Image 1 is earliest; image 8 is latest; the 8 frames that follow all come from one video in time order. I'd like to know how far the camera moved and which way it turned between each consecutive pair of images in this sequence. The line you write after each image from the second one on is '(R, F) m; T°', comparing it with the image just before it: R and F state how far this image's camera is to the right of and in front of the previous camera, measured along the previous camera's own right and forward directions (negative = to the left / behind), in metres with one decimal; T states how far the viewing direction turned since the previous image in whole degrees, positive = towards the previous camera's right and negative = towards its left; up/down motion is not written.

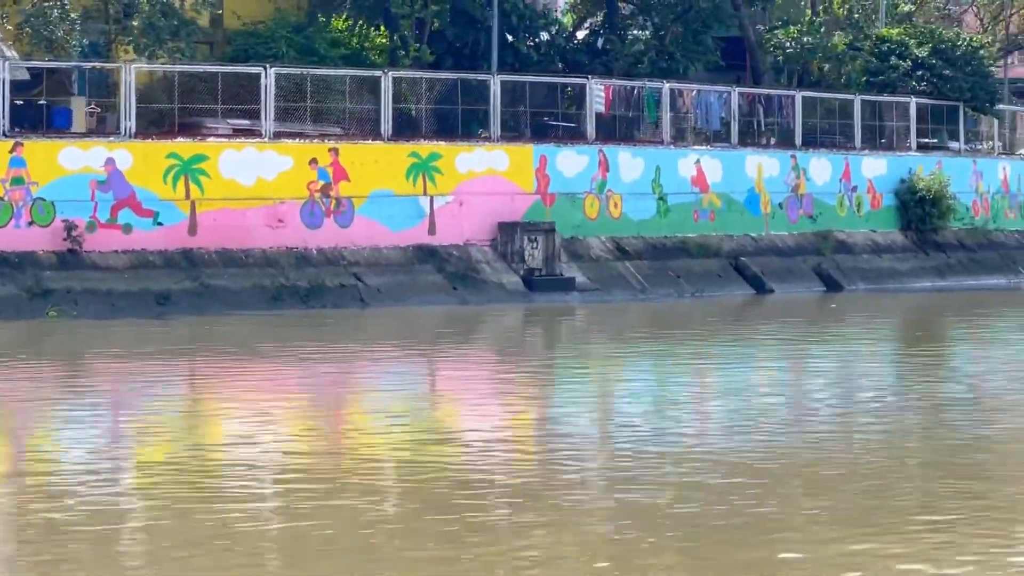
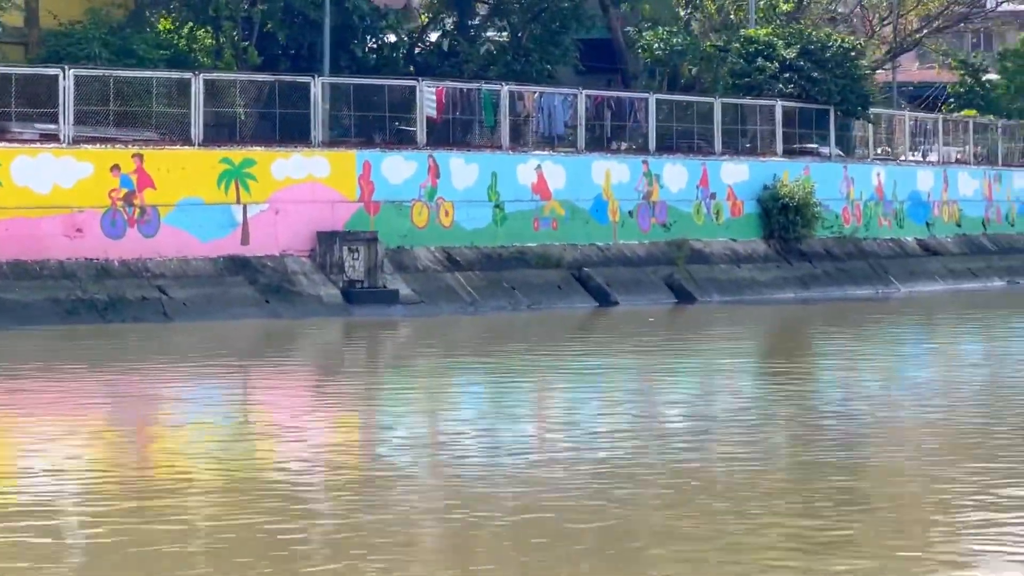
(+4.0, +0.7) m; 0°
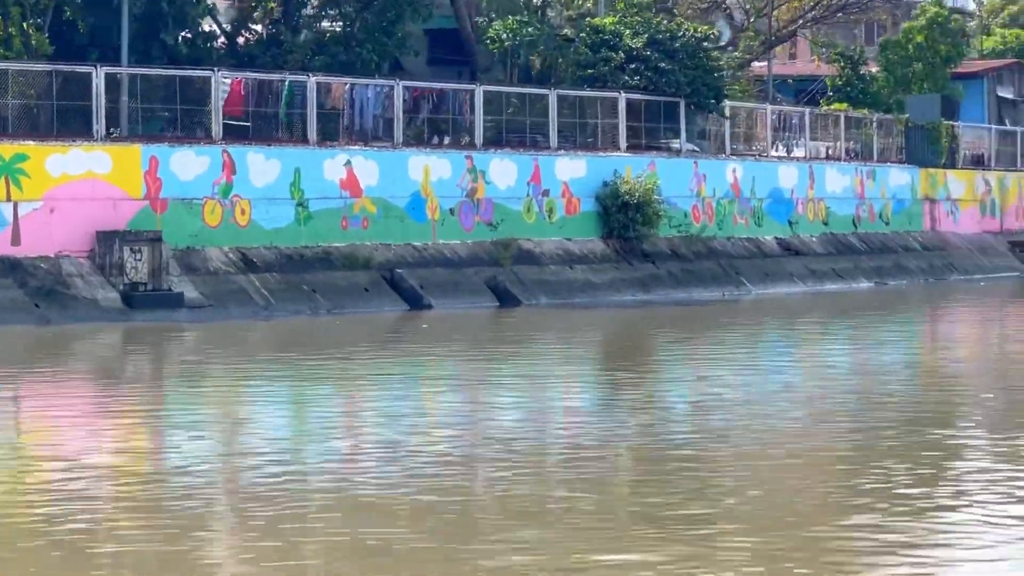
(+4.3, +0.9) m; 0°
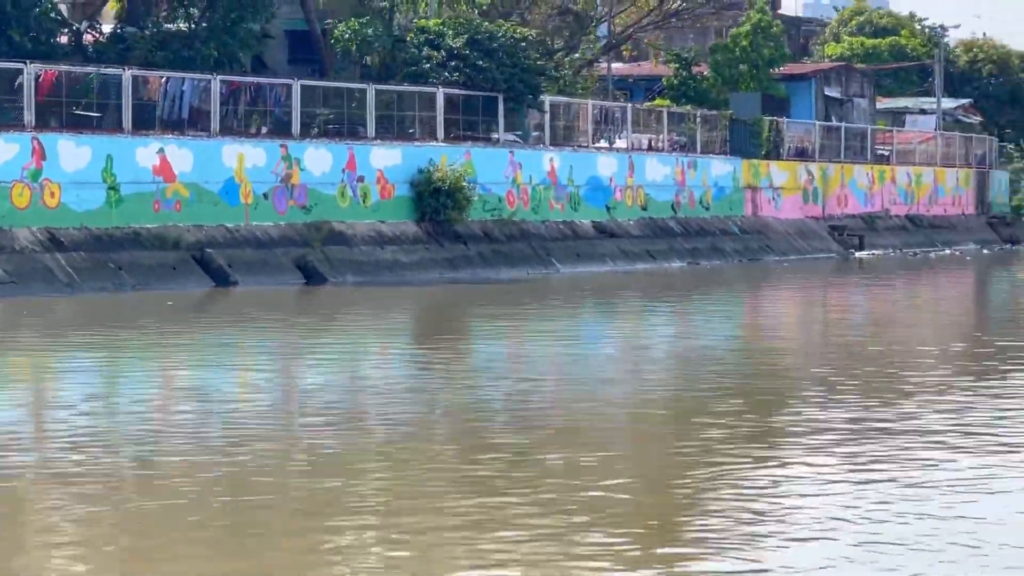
(+4.2, -1.0) m; +2°
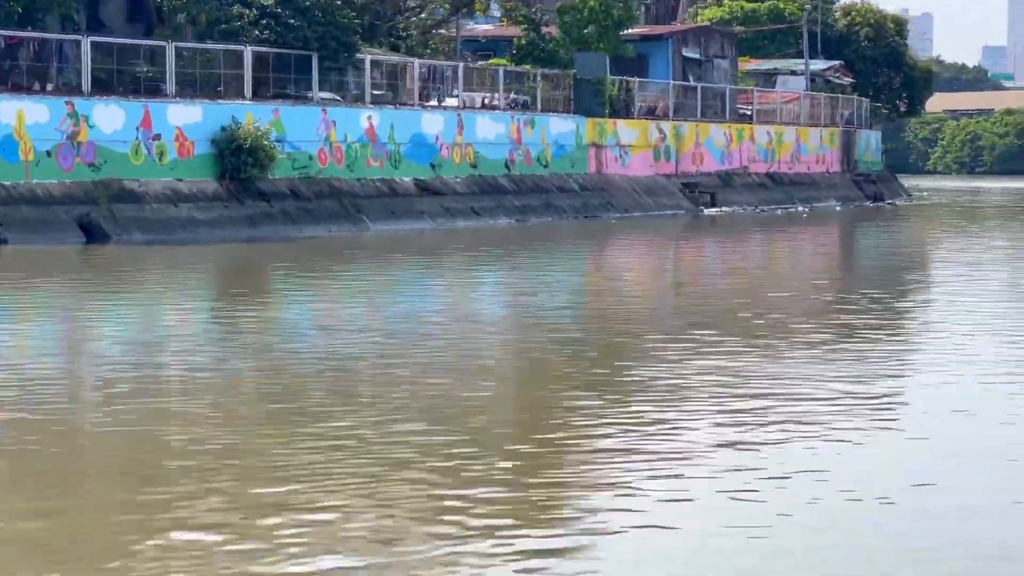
(+4.8, +0.4) m; +1°
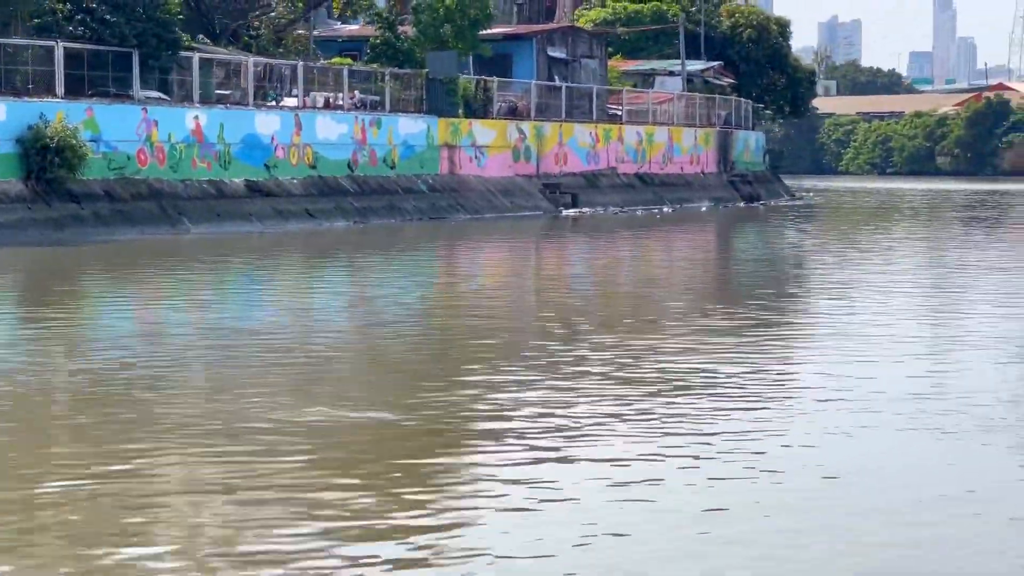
(+4.1, +0.4) m; +1°
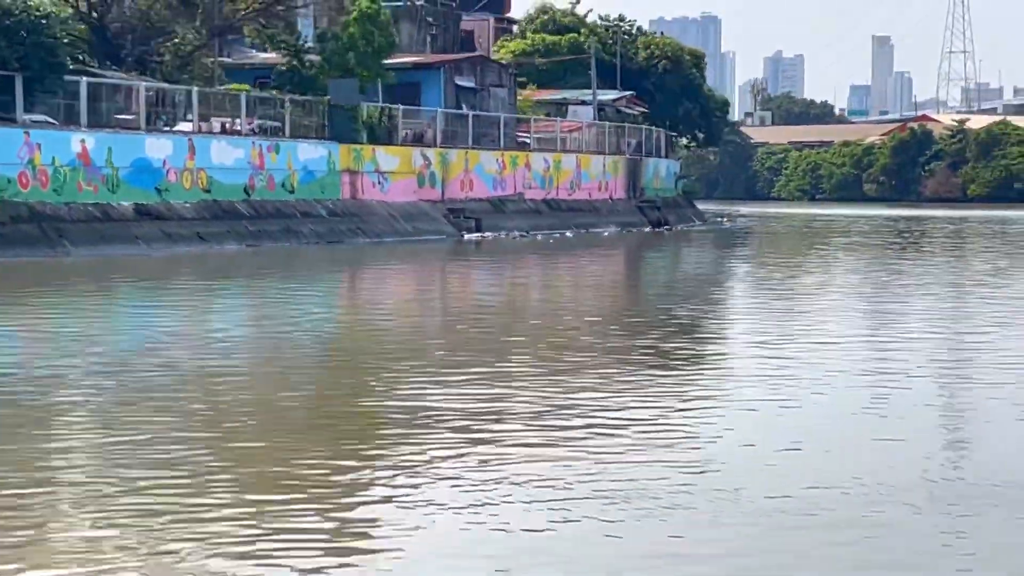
(+2.6, -0.2) m; +2°
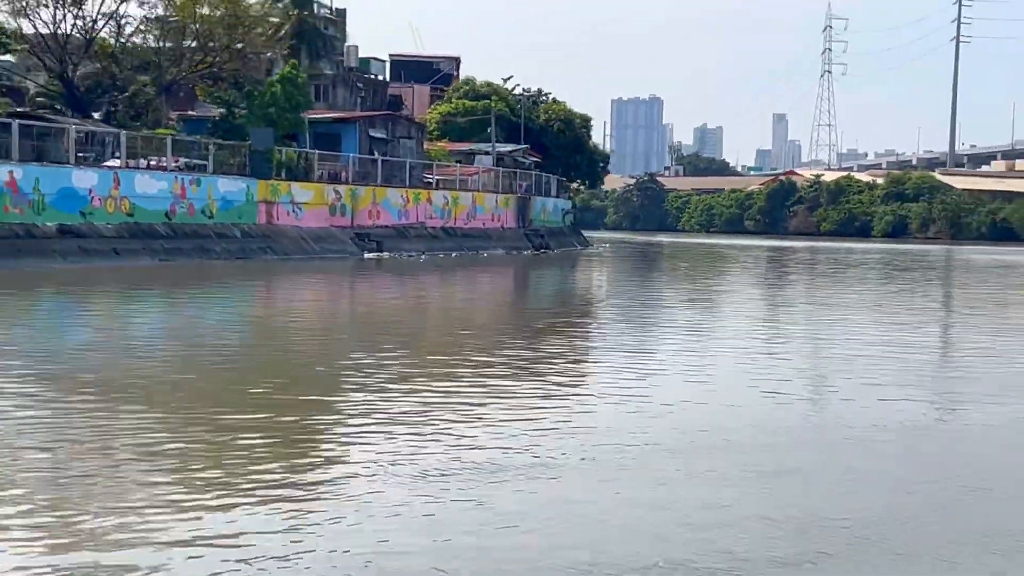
(+3.1, -4.3) m; +2°
